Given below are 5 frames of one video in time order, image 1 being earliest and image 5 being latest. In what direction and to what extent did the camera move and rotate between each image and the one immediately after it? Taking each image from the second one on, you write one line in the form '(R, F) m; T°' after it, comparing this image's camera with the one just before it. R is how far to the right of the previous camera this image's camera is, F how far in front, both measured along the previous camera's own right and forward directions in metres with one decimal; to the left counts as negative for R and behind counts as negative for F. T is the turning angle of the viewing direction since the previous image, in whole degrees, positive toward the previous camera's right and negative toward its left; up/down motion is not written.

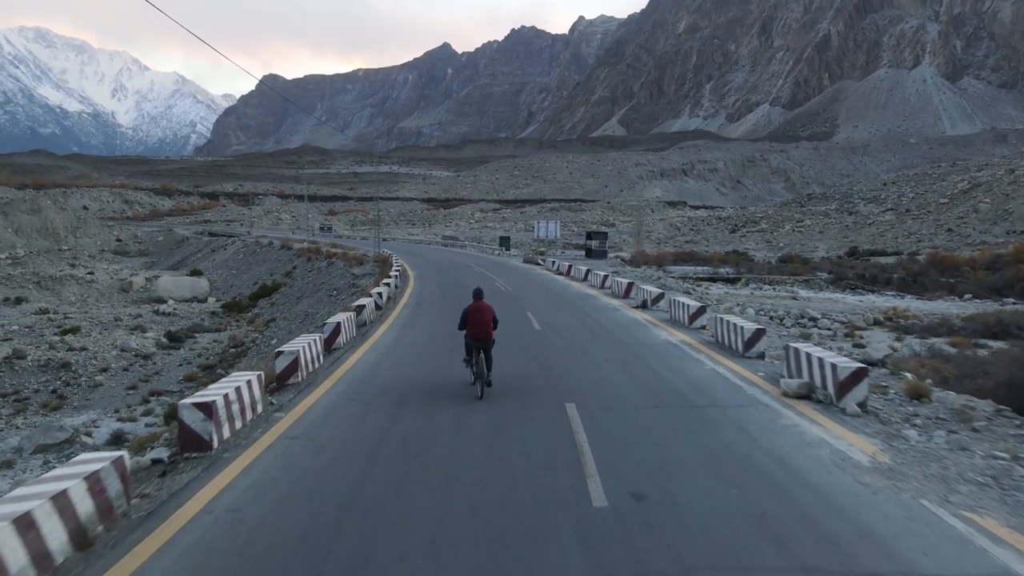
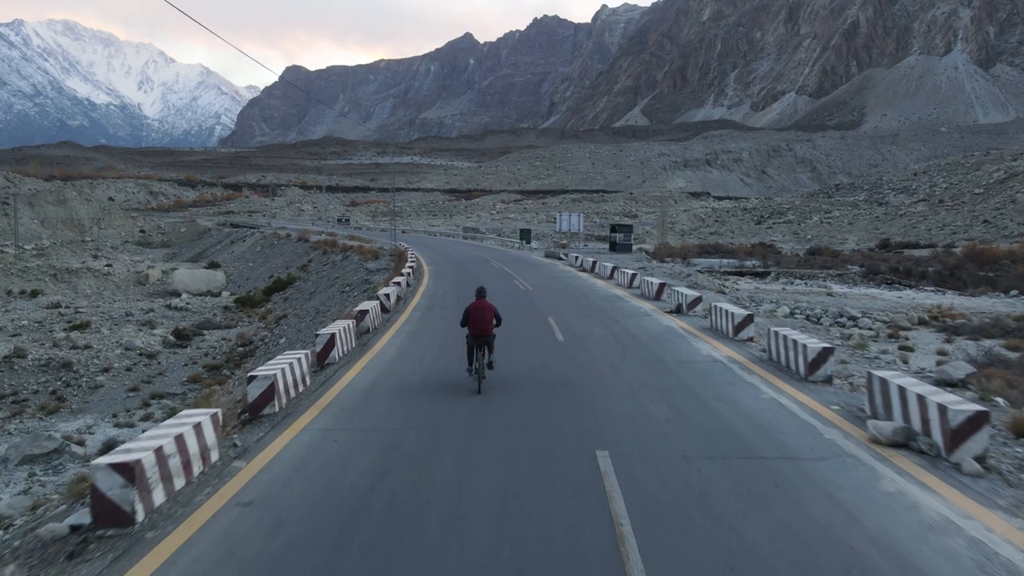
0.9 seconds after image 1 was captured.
(0.0, +1.3) m; -2°
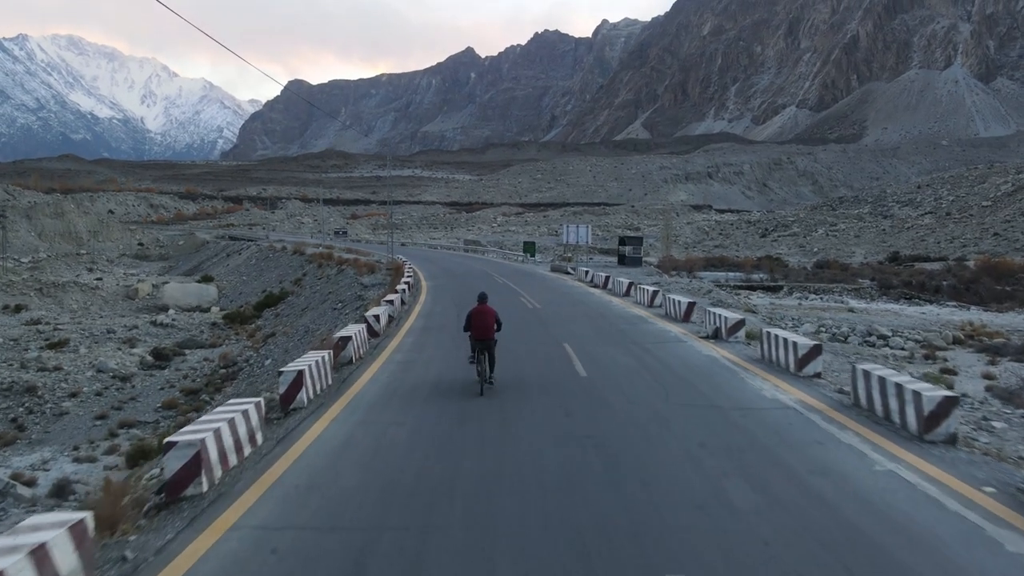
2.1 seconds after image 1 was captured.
(-0.1, +1.8) m; 0°
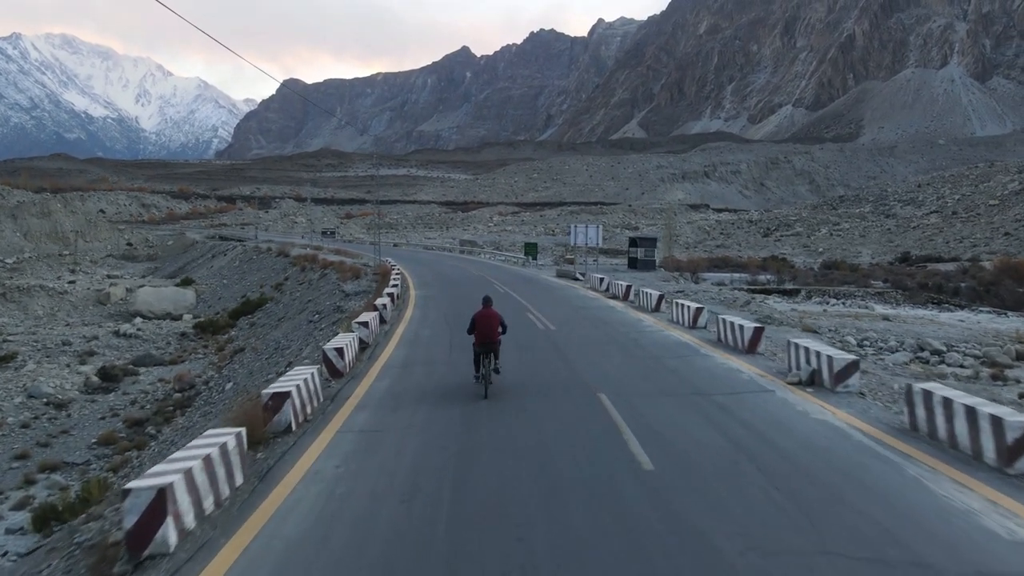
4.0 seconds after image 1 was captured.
(-0.1, +3.0) m; 0°
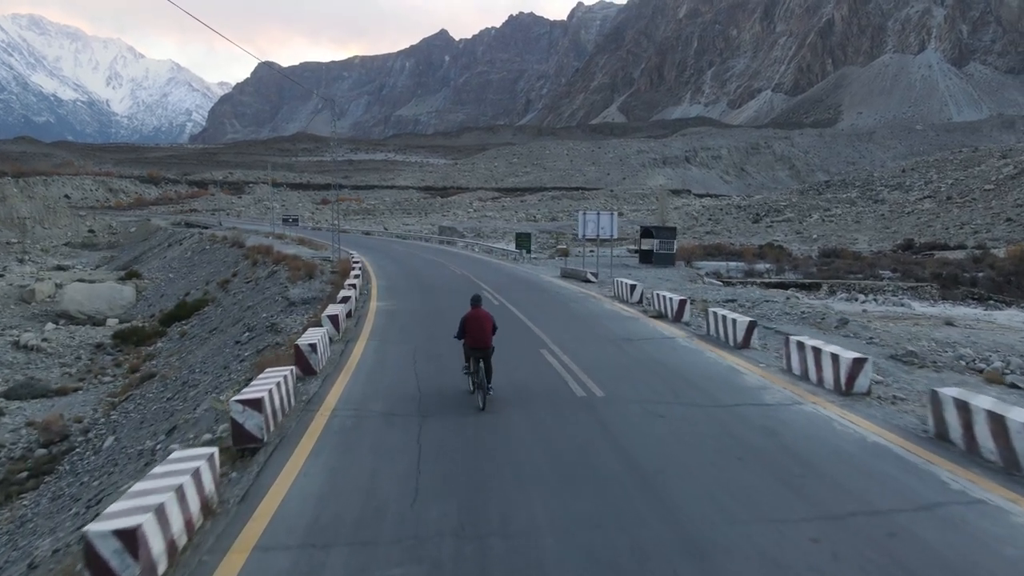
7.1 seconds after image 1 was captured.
(-0.3, +5.1) m; +1°
